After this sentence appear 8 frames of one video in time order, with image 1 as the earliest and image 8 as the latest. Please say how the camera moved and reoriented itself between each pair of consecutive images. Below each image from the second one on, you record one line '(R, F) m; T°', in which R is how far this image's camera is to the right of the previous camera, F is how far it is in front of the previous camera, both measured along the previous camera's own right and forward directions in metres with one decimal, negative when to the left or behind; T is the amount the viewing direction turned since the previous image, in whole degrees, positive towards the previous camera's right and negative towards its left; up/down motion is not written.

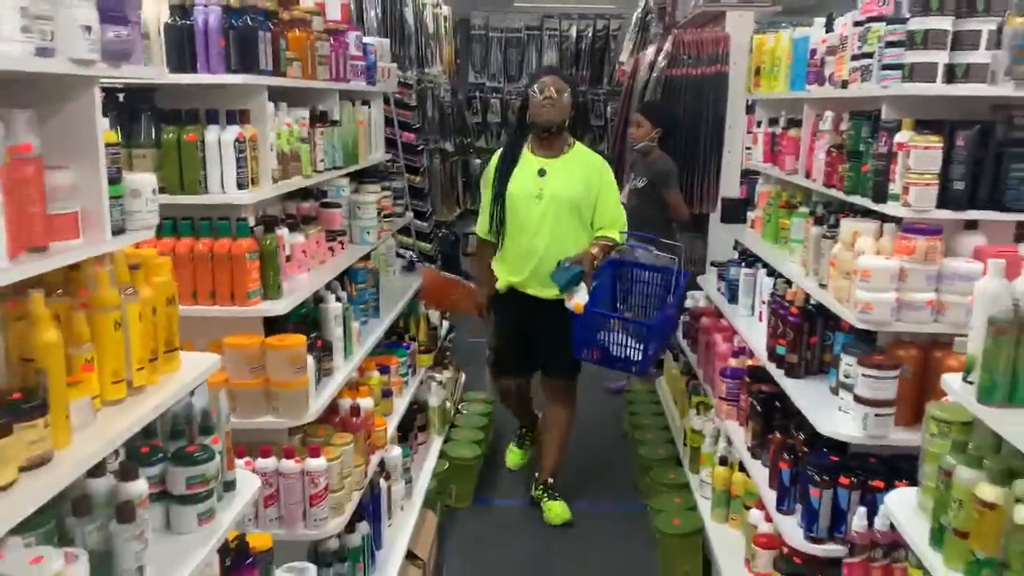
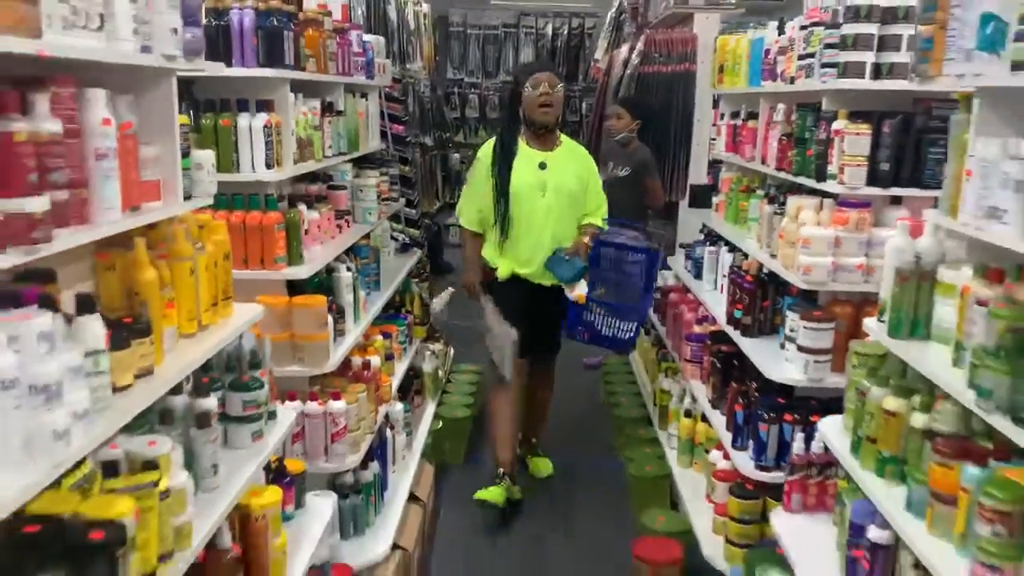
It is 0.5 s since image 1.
(-0.1, -0.4) m; +2°
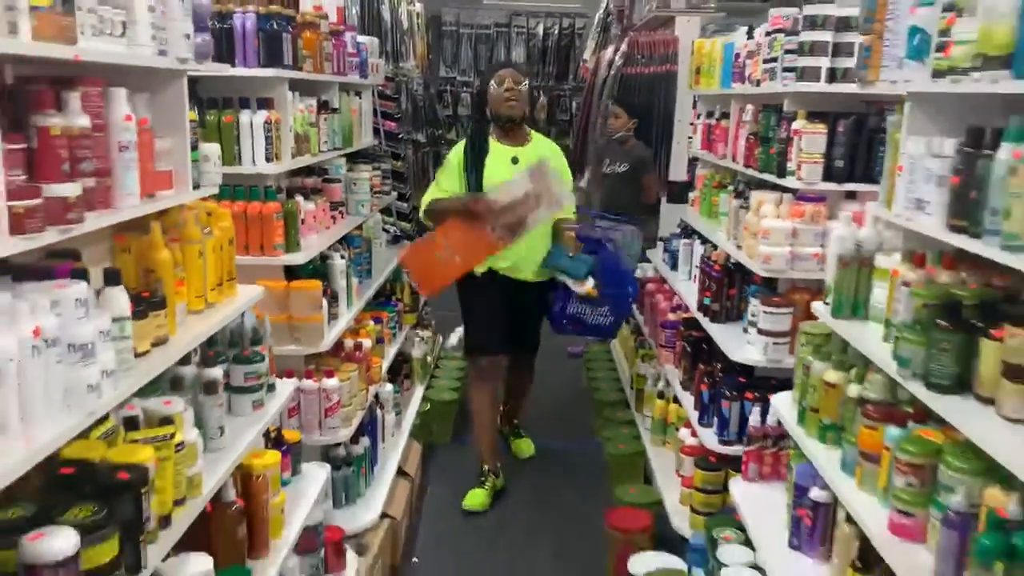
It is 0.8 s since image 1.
(0.0, -0.2) m; 0°
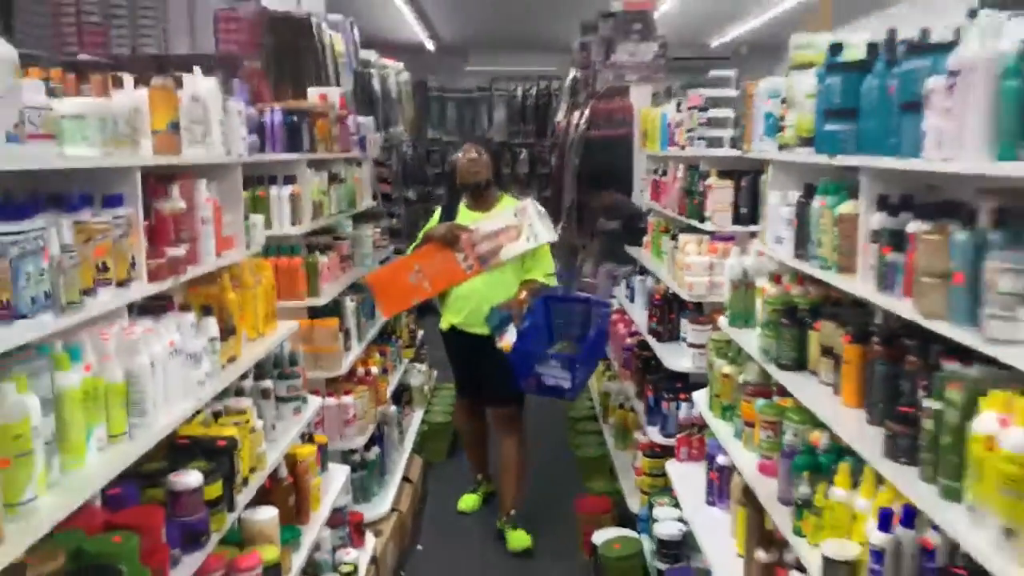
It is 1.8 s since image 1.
(+0.1, -0.8) m; 0°
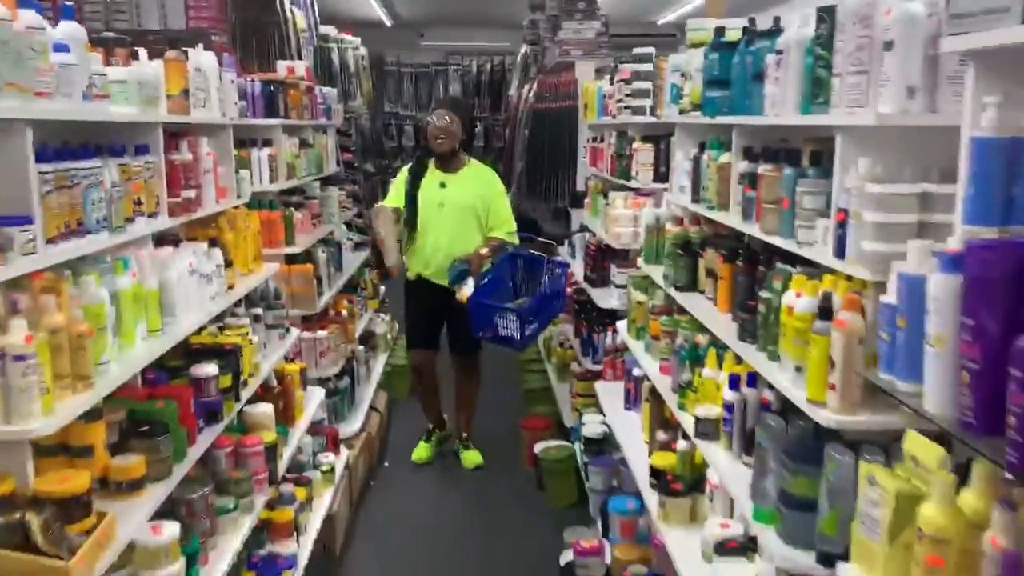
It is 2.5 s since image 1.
(0.0, -0.6) m; +3°
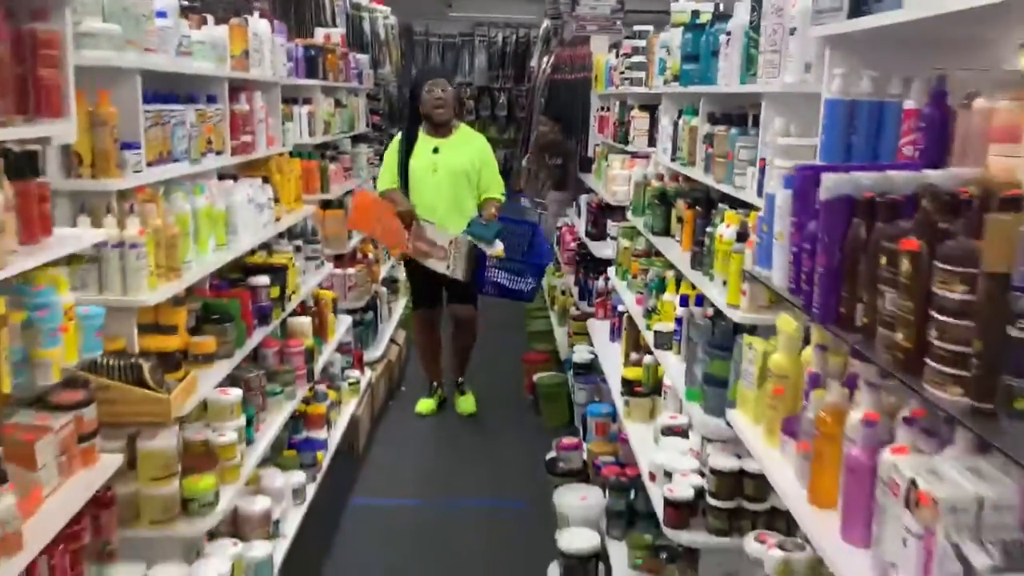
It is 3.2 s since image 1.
(+0.1, -0.6) m; -1°
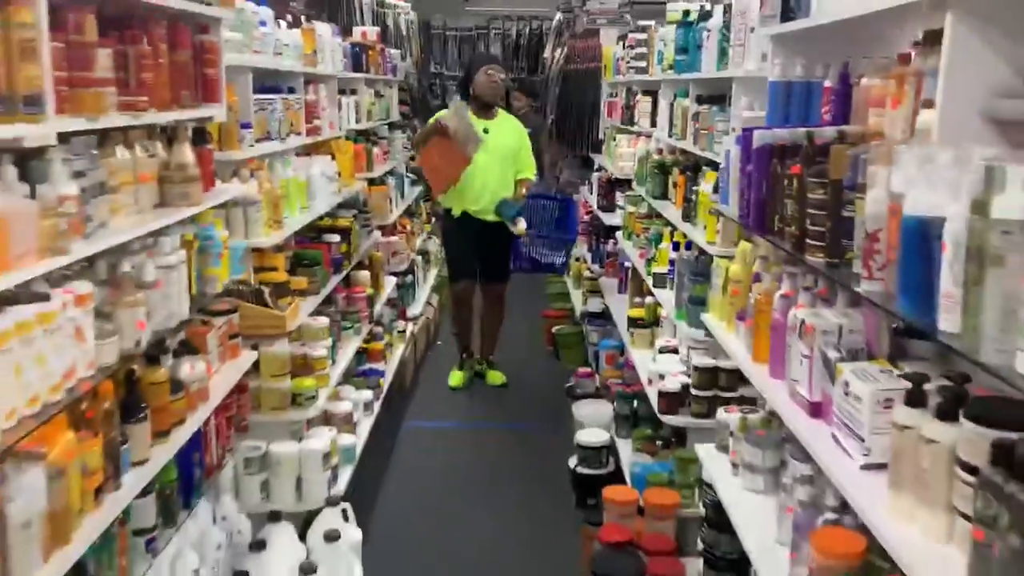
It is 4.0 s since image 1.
(-0.1, -0.8) m; -1°
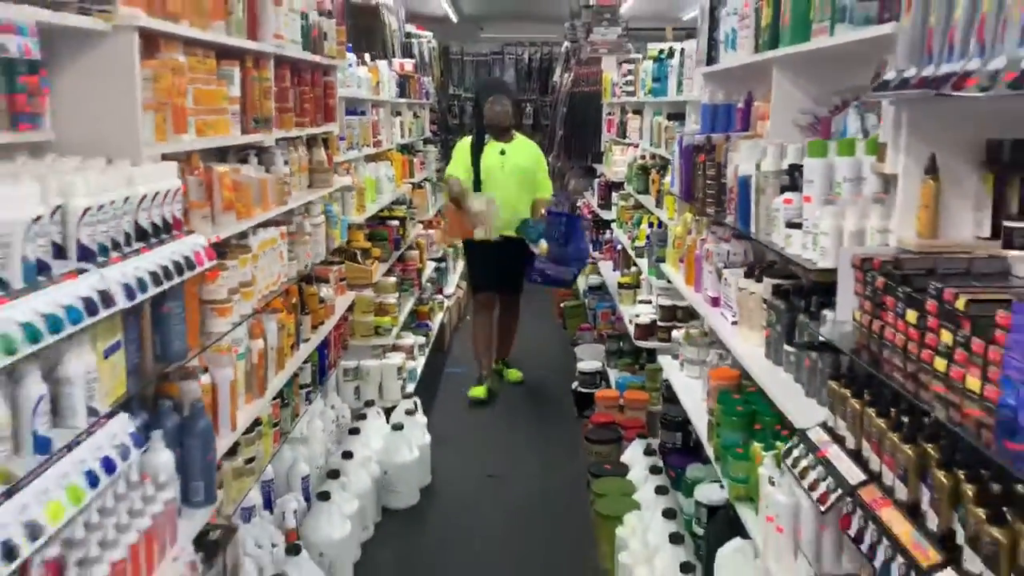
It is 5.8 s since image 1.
(0.0, -1.3) m; -1°
